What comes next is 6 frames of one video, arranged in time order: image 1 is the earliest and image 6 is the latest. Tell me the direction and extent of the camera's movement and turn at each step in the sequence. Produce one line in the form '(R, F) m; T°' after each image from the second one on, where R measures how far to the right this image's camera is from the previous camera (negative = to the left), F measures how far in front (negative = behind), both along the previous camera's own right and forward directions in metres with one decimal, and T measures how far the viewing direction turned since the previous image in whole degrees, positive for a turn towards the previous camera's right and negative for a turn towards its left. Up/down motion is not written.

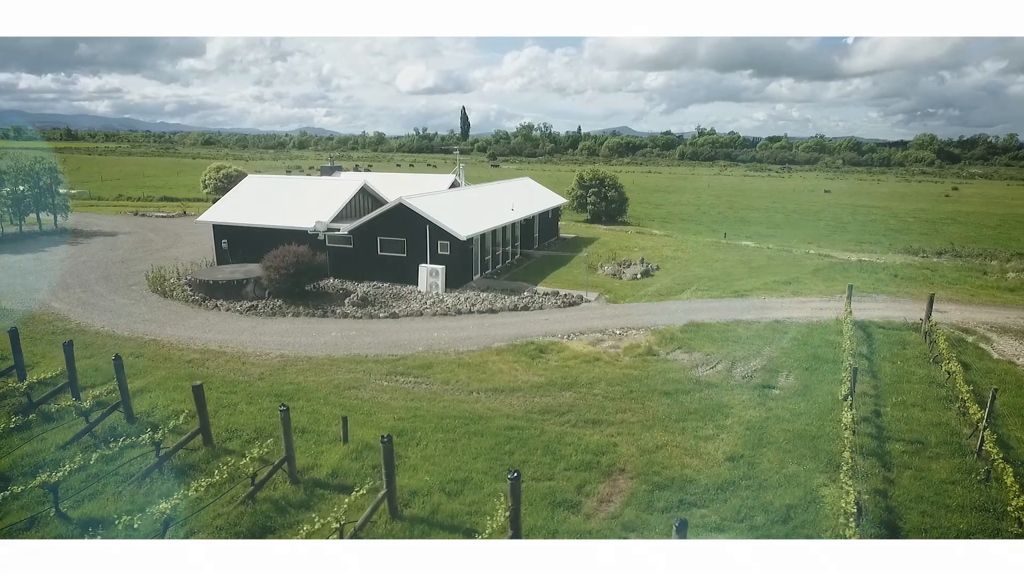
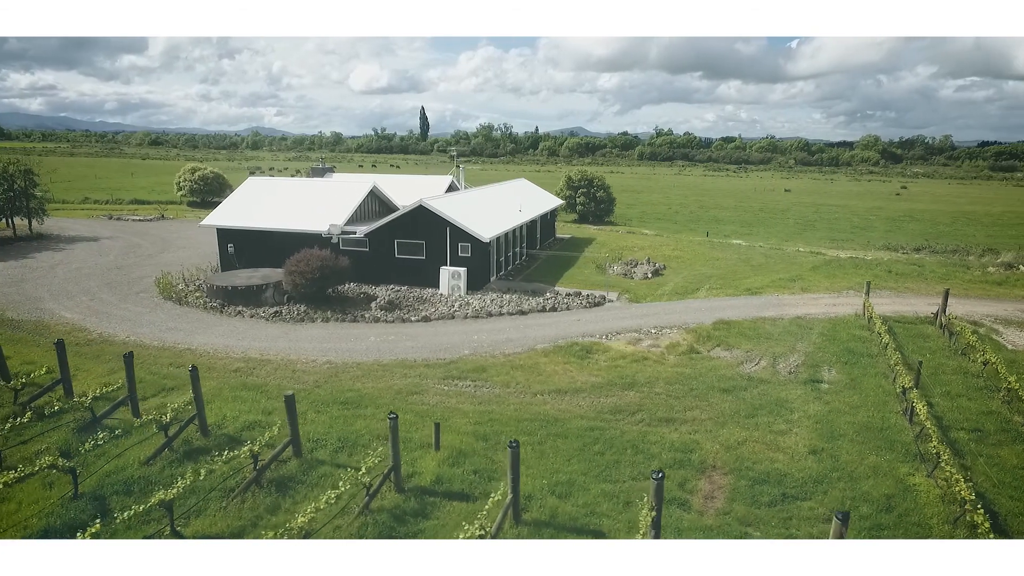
(-2.3, 0.0) m; +4°
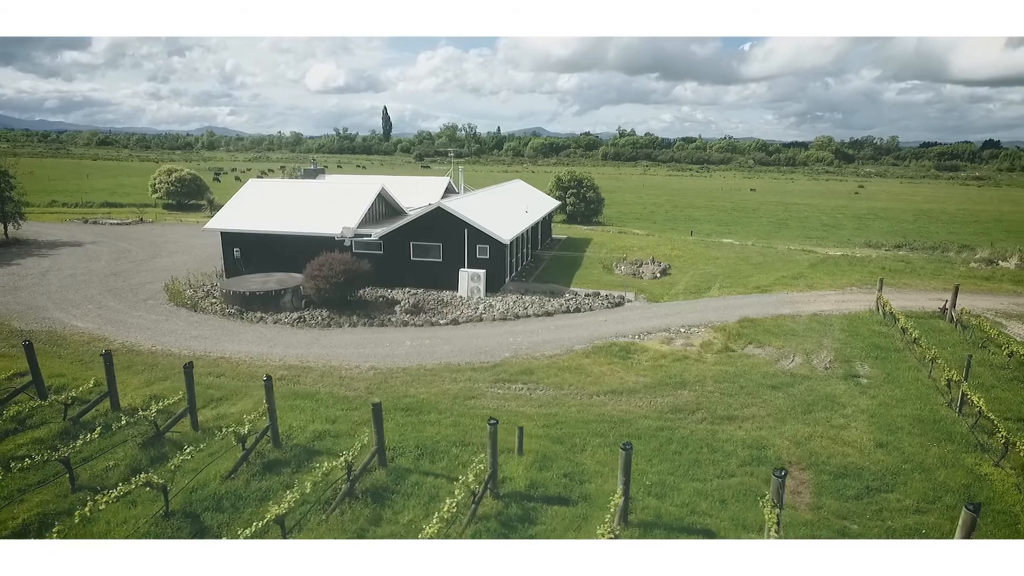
(-2.0, +0.1) m; +3°
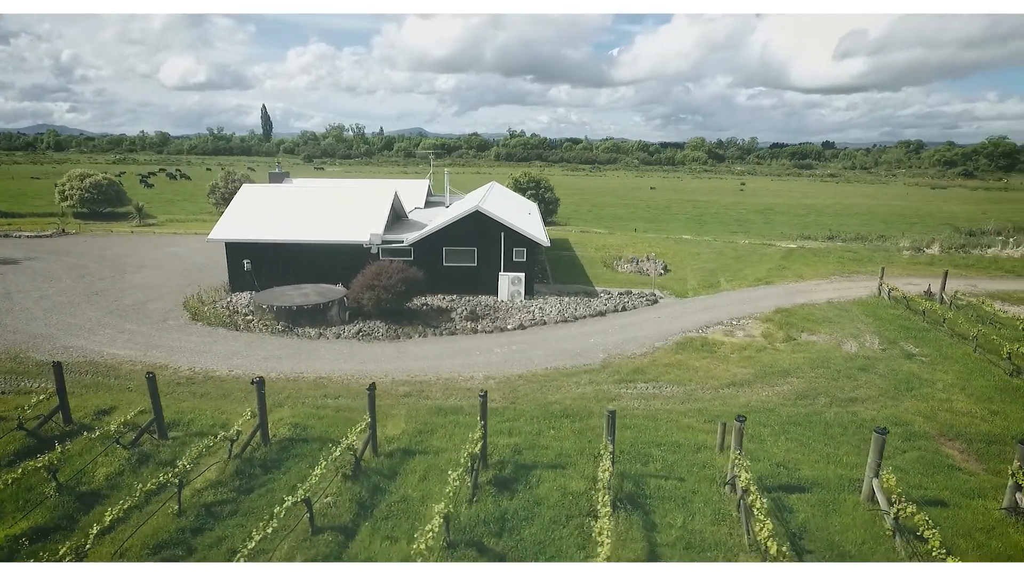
(-5.3, +0.5) m; +10°
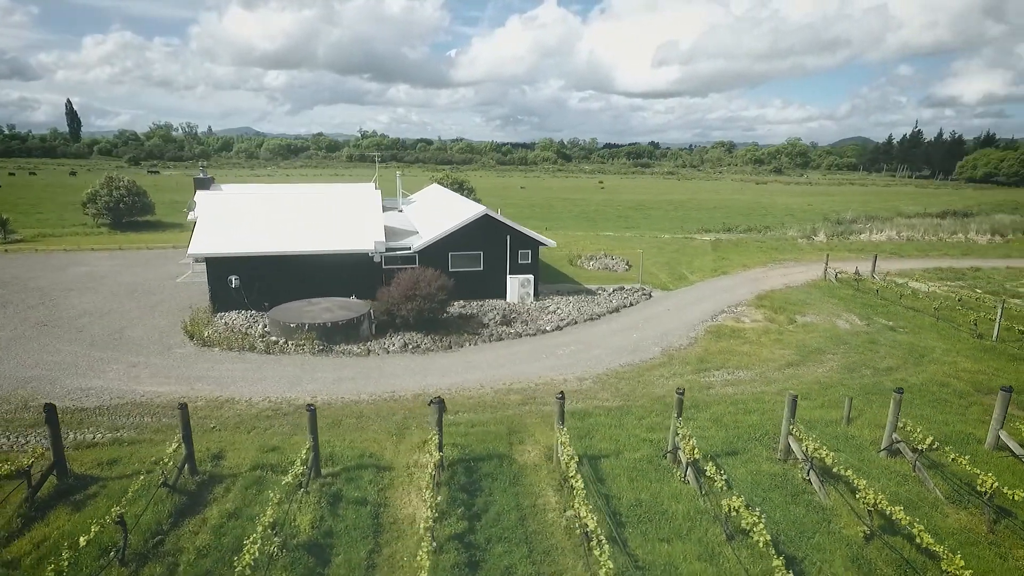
(-5.4, +0.6) m; +14°
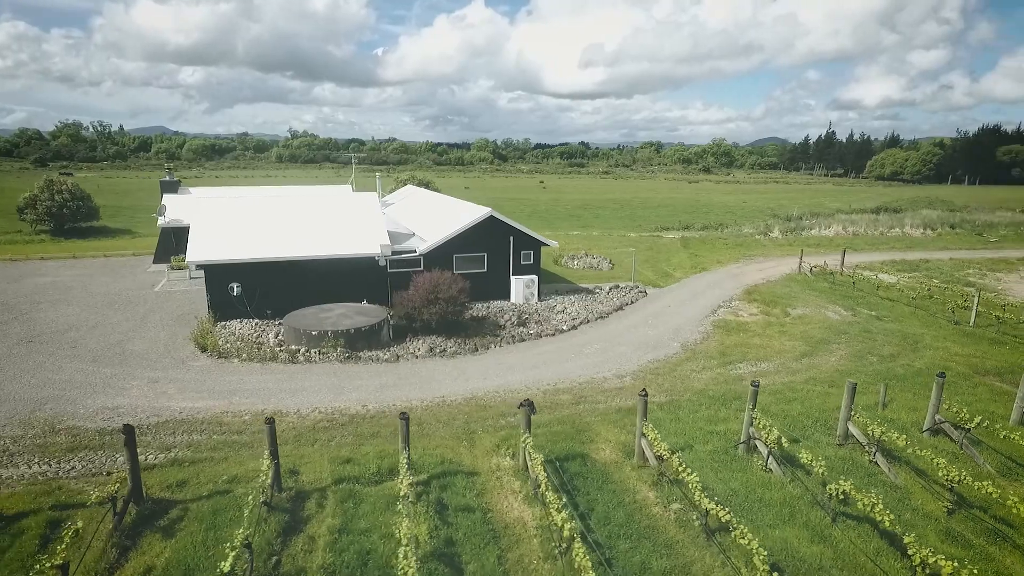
(-2.5, +0.1) m; +6°
